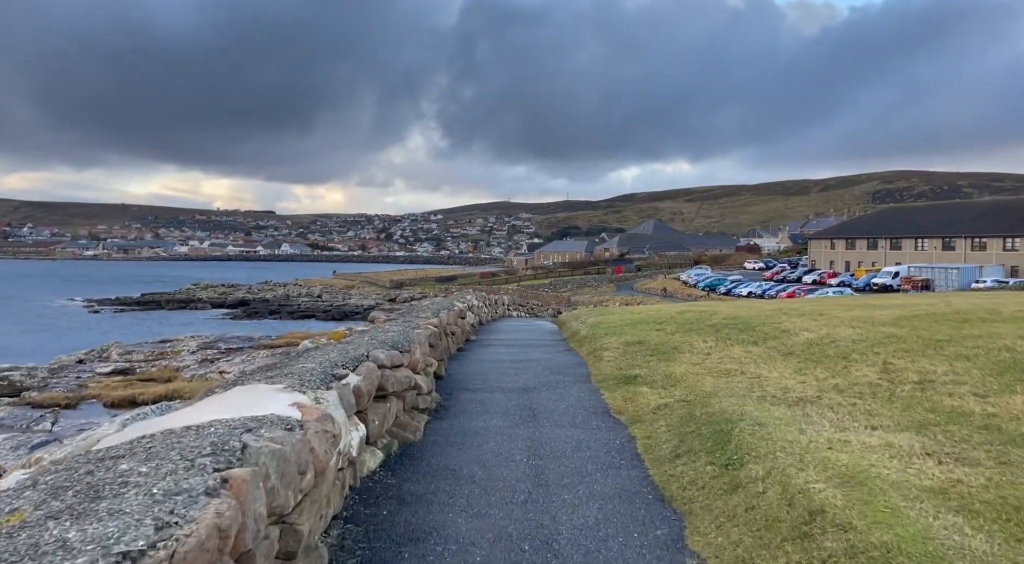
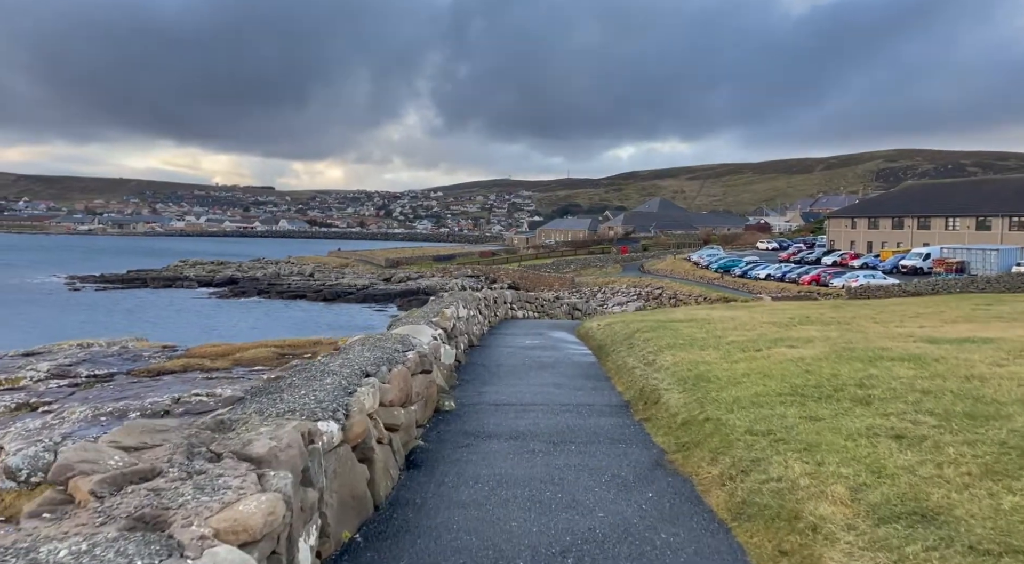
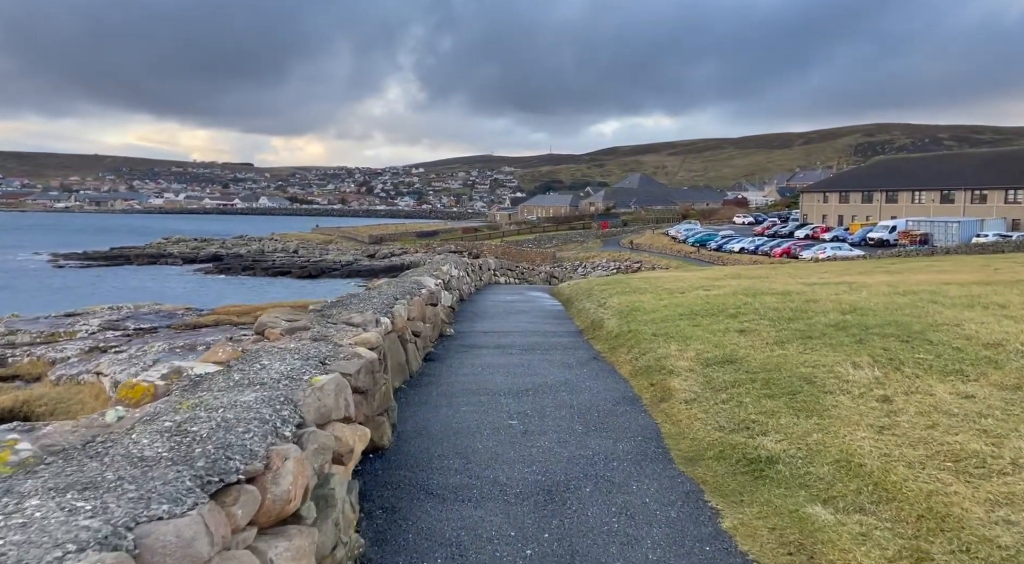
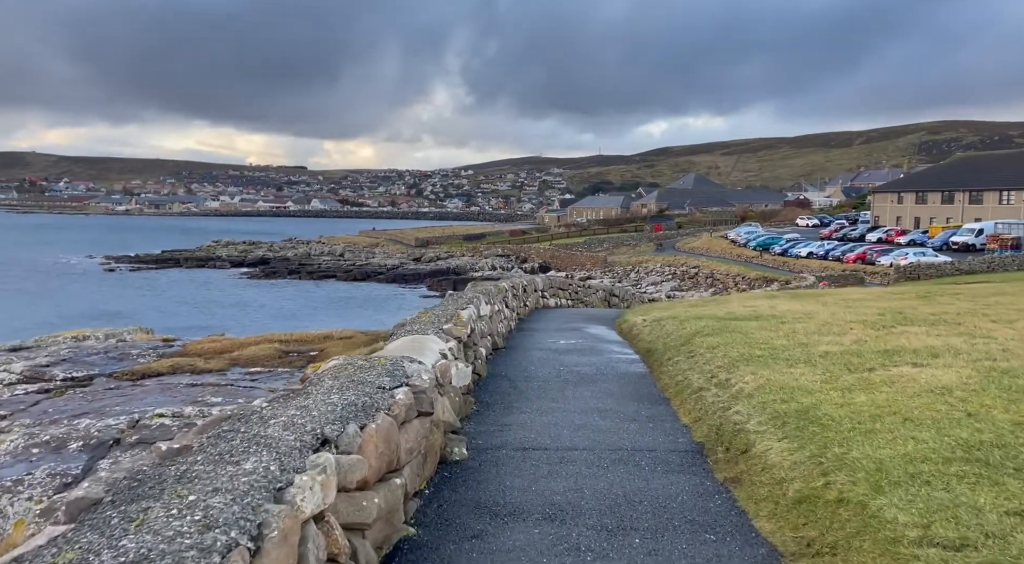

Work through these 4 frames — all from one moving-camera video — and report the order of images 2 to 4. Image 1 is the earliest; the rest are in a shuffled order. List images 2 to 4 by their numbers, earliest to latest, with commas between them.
3, 2, 4
